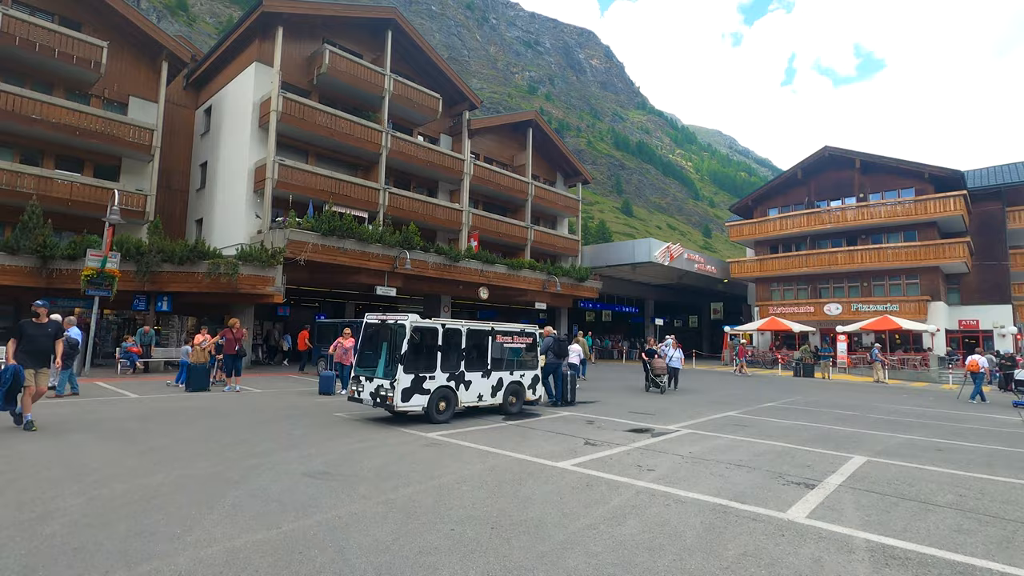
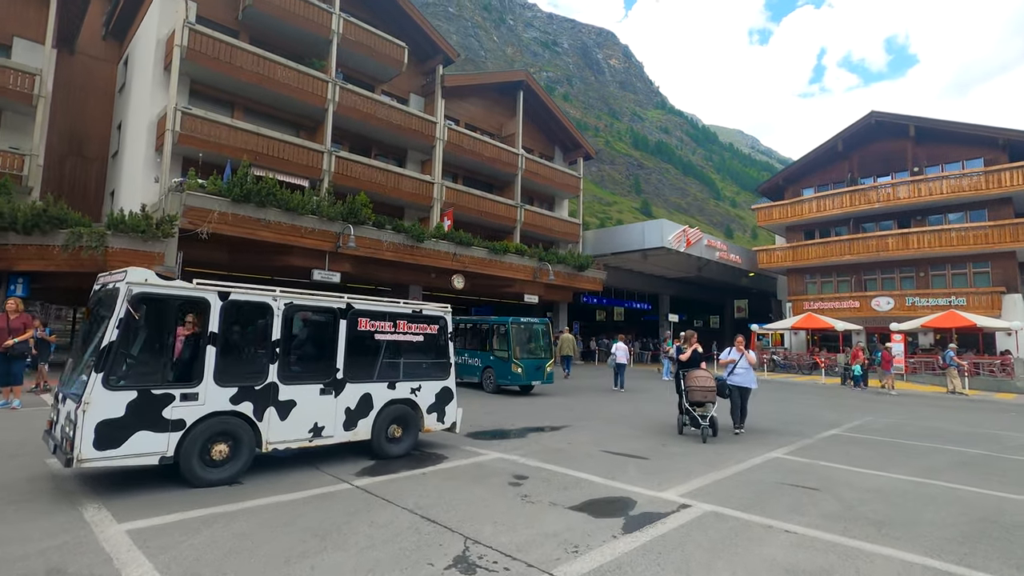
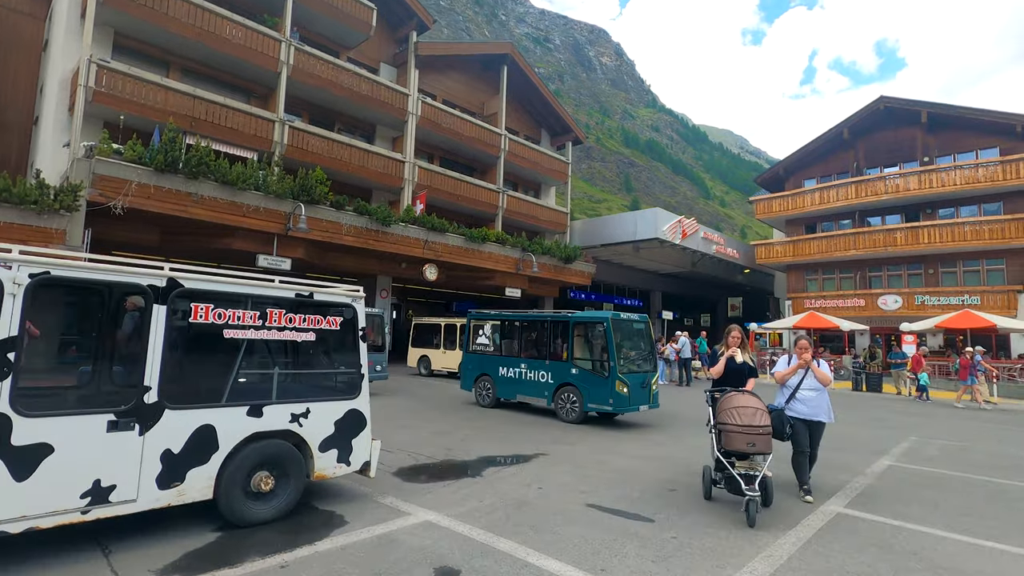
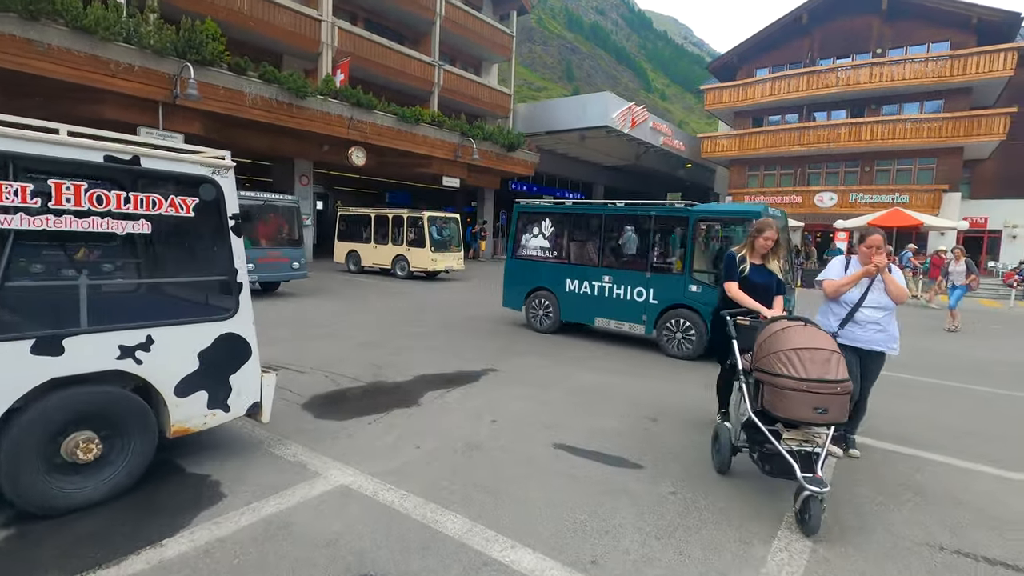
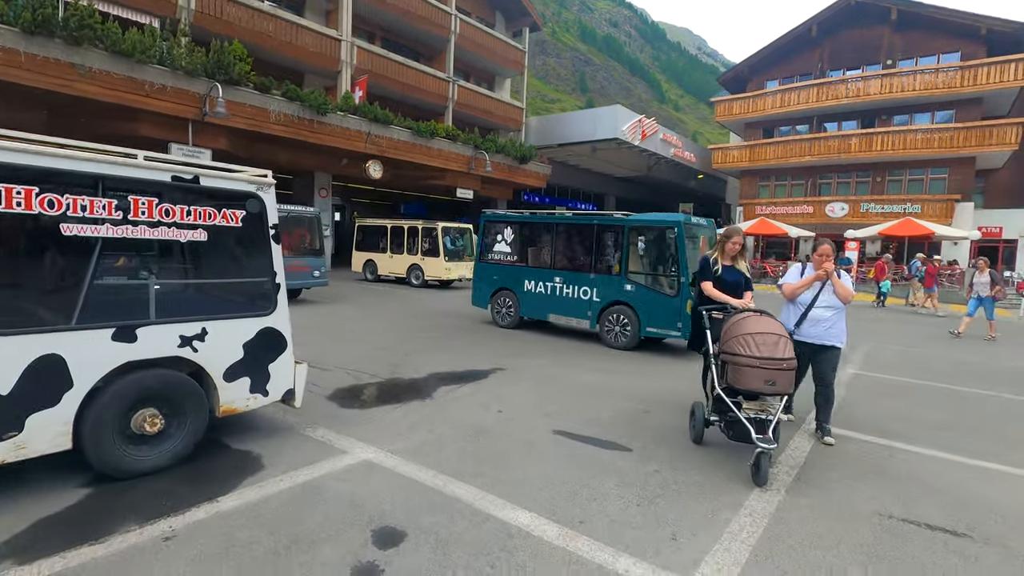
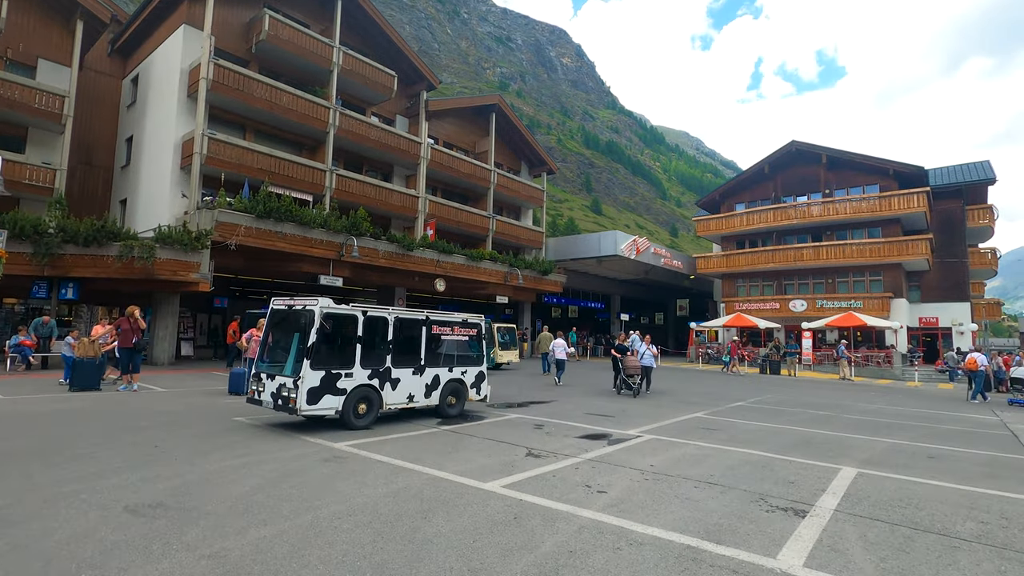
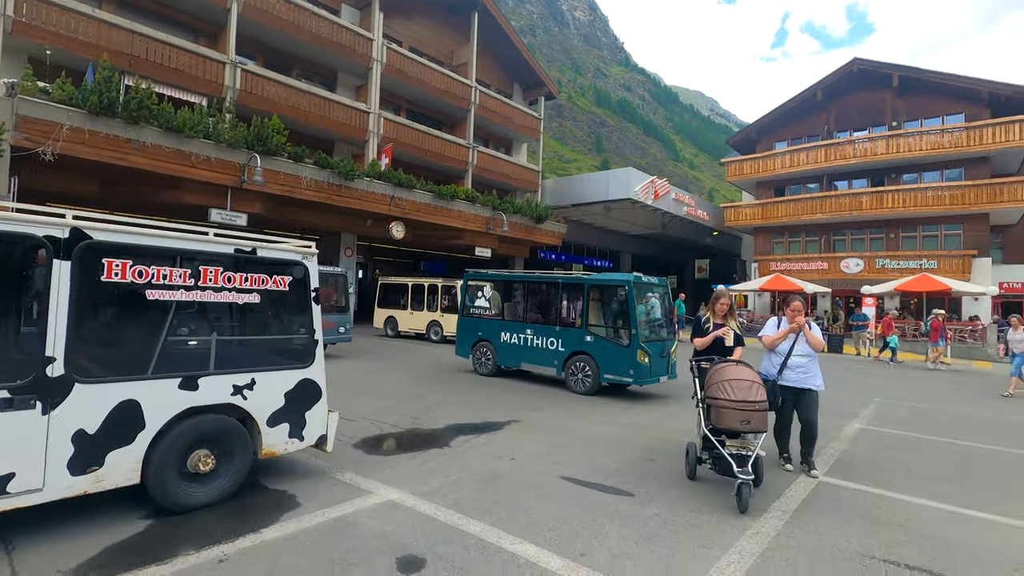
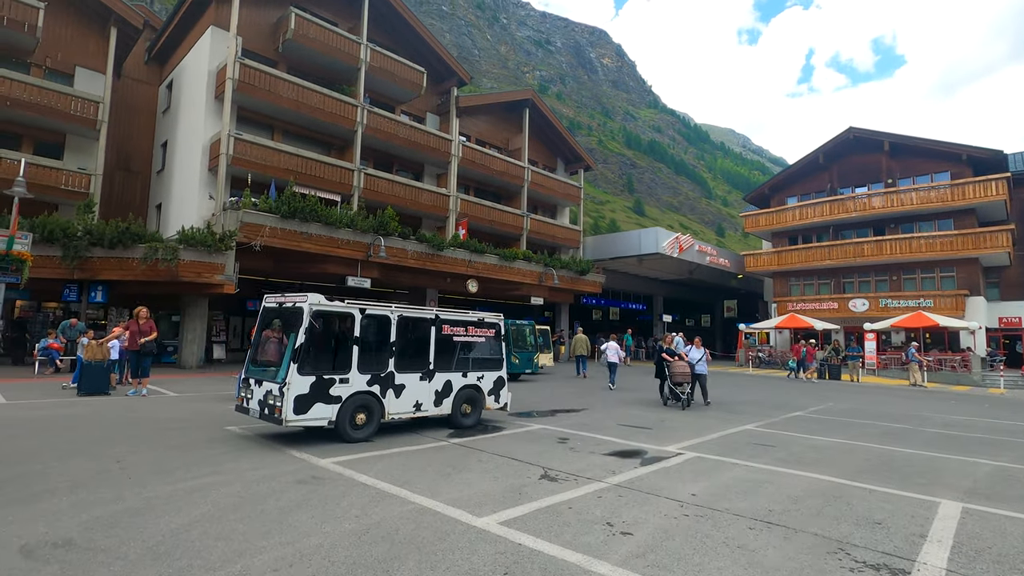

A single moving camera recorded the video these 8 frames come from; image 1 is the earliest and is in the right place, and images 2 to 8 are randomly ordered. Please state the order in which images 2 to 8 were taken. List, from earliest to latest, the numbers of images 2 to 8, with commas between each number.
6, 8, 2, 3, 7, 5, 4
